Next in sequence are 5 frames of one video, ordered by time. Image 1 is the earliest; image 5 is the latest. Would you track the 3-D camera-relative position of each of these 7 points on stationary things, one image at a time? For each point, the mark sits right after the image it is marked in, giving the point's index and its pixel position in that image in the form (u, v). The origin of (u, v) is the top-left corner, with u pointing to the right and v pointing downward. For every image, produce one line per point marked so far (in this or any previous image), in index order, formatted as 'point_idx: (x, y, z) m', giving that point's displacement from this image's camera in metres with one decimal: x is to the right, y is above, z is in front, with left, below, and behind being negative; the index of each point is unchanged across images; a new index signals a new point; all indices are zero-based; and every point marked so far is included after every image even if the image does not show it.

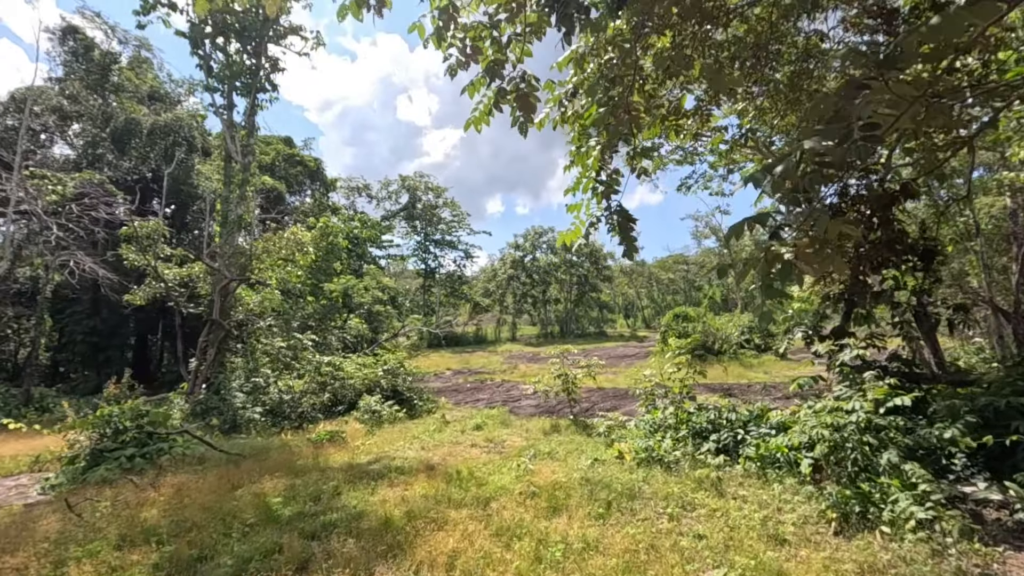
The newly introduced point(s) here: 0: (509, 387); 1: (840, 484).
0: (0.0, -1.8, +9.4) m
1: (+1.9, -1.1, +3.0) m
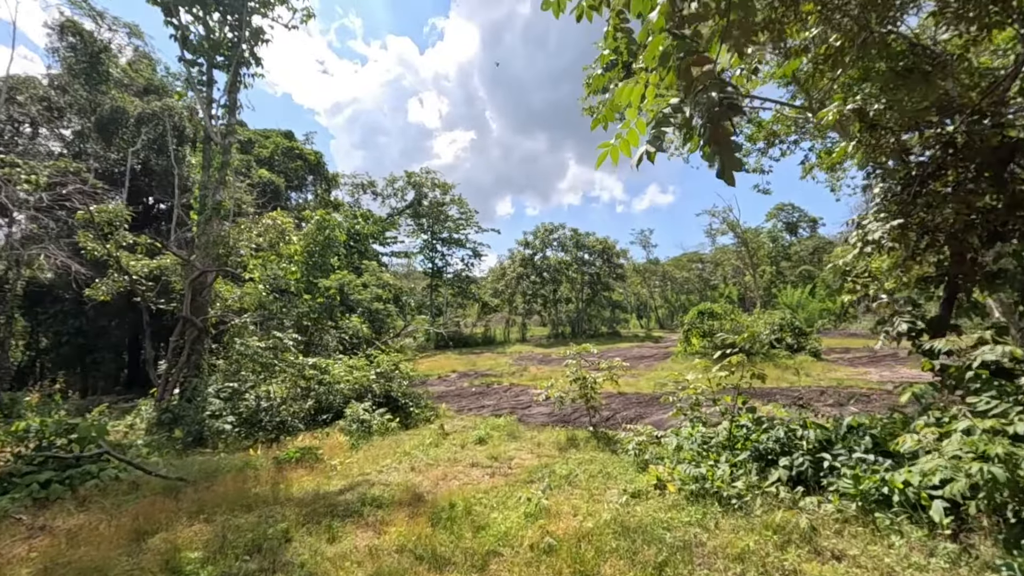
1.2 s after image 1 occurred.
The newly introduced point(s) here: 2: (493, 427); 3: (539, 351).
0: (+0.1, -1.7, +8.5) m
1: (+1.9, -1.0, +2.0) m
2: (-0.2, -1.6, +6.2) m
3: (+1.0, -2.4, +19.7) m
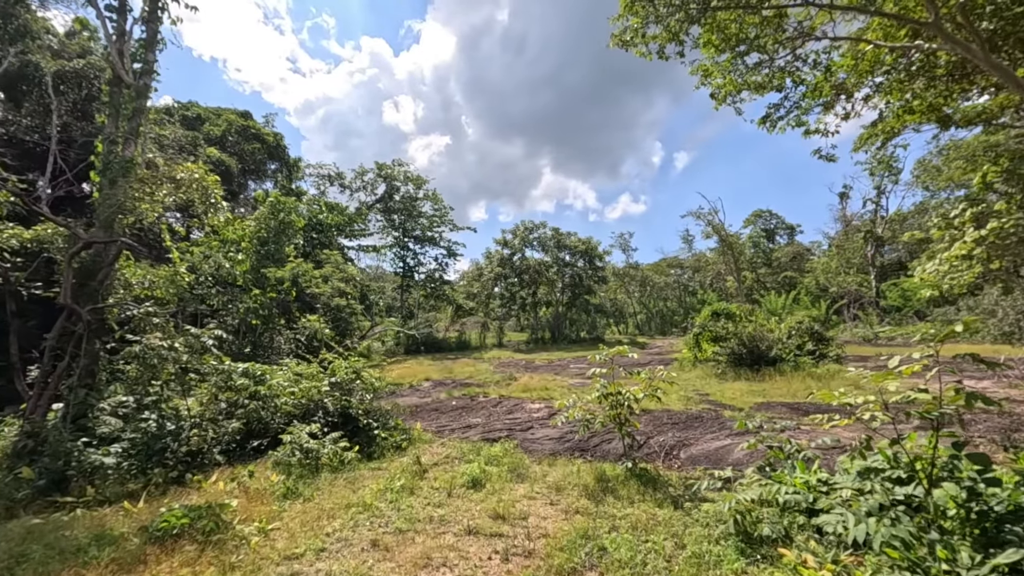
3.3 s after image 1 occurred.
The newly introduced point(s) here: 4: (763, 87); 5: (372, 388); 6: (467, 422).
0: (0.0, -1.5, +6.8) m
1: (+2.1, -0.8, +0.5) m
2: (-0.2, -1.5, +4.5) m
3: (+0.3, -2.4, +18.1) m
4: (+2.6, +2.1, +5.5) m
5: (-1.5, -1.1, +5.8) m
6: (-0.5, -1.6, +6.3) m
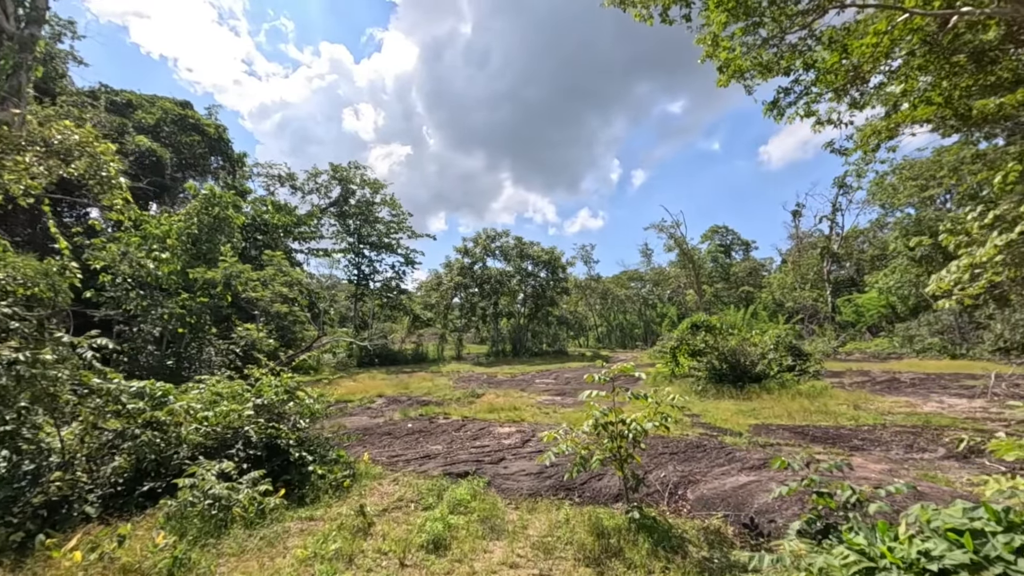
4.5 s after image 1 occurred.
0: (-0.4, -1.6, +5.9) m
1: (+2.3, -0.8, -0.2) m
2: (-0.4, -1.5, +3.6) m
3: (-1.0, -2.7, +17.1) m
4: (+2.3, +2.0, +4.8) m
5: (-1.8, -1.1, +4.7) m
6: (-0.9, -1.6, +5.3) m
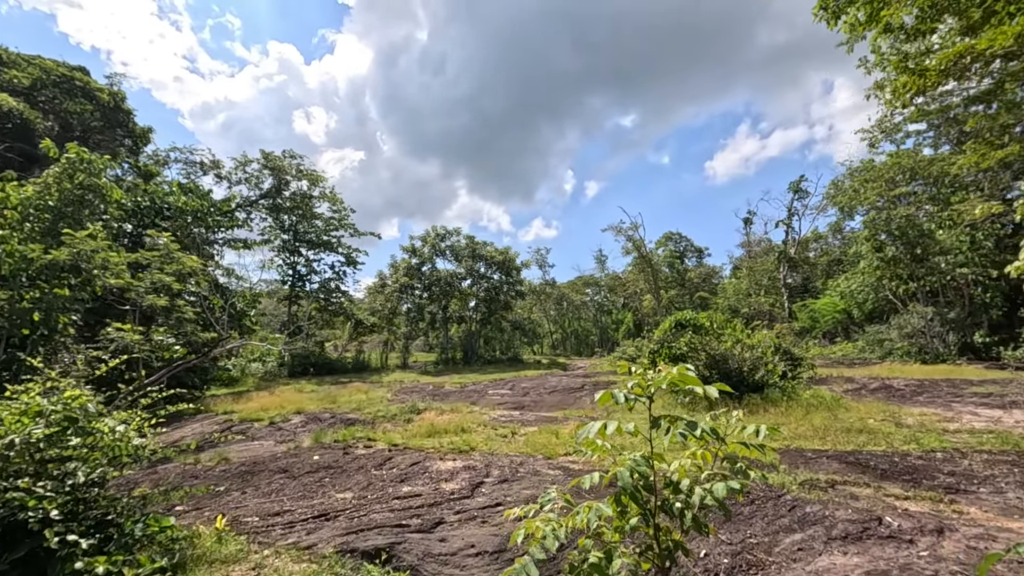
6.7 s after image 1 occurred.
0: (-0.8, -1.4, +4.2) m
1: (+2.4, -0.5, -1.7) m
2: (-0.6, -1.2, +1.8) m
3: (-2.4, -2.7, +15.3) m
4: (+2.0, +2.2, +3.4) m
5: (-2.1, -0.9, +2.9) m
6: (-1.3, -1.4, +3.5) m
